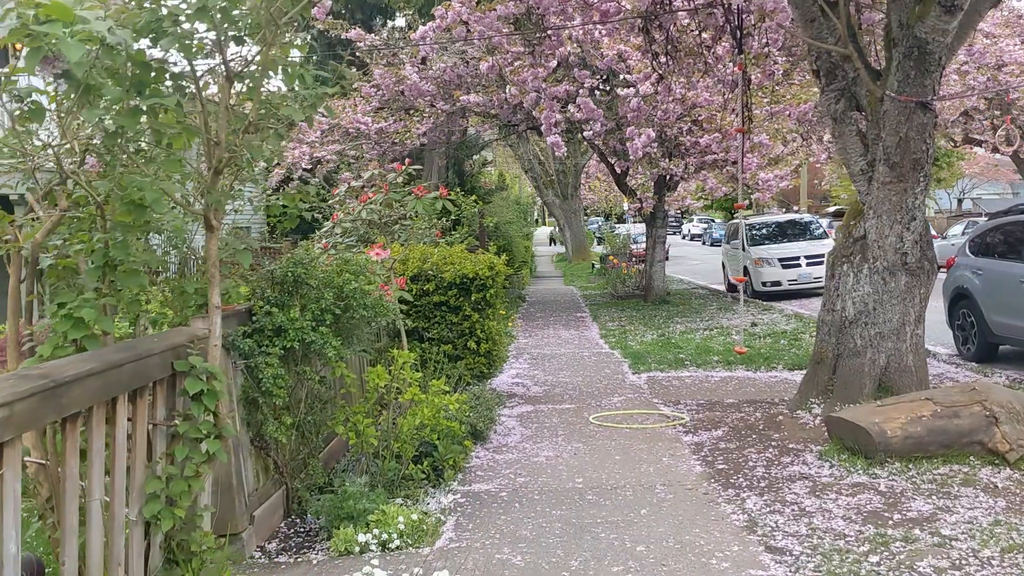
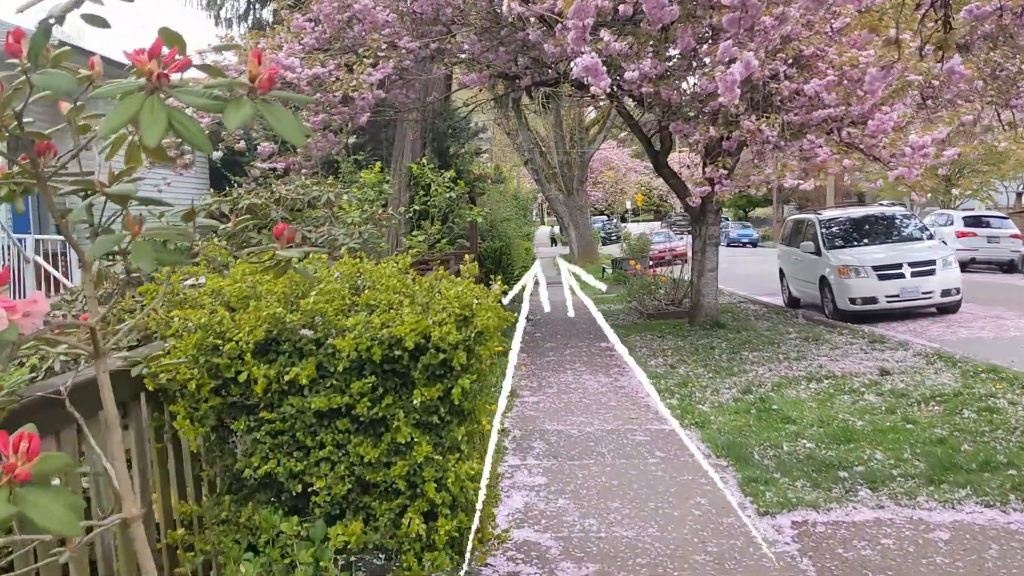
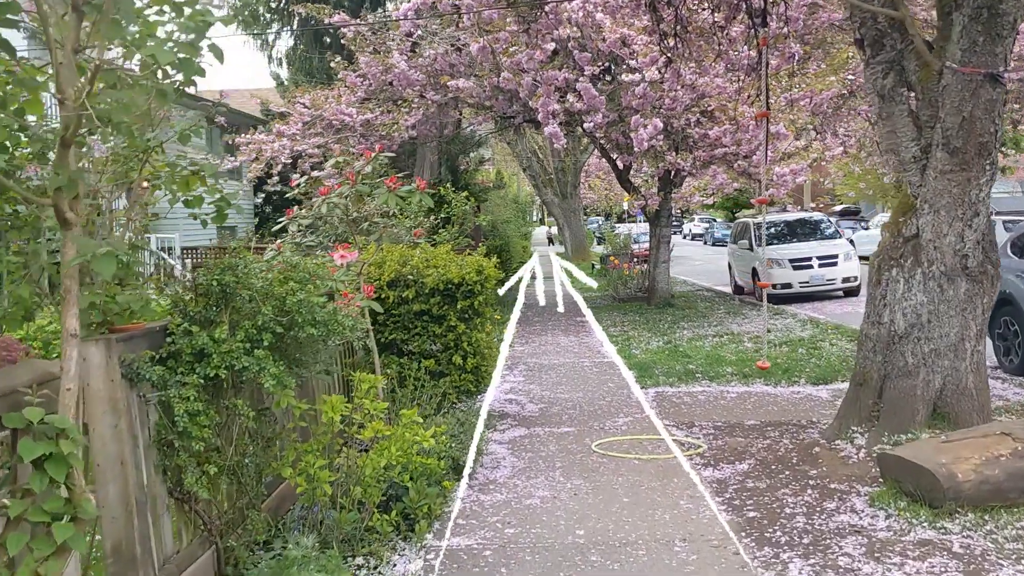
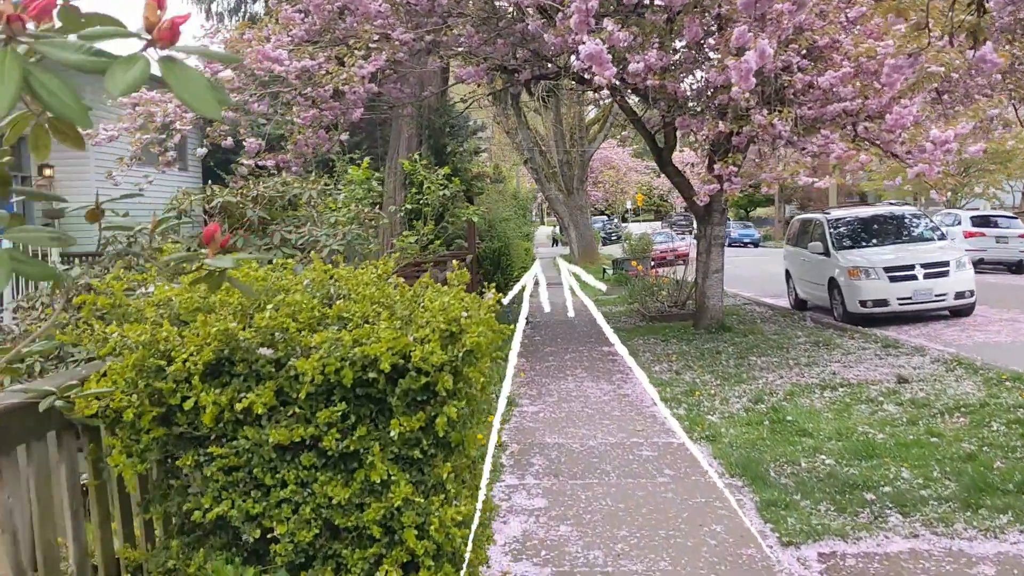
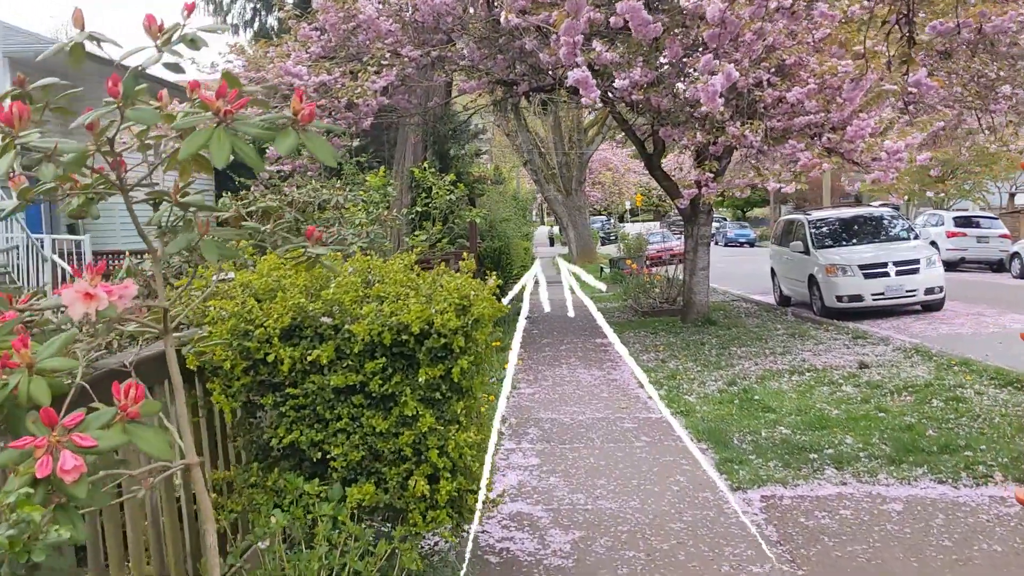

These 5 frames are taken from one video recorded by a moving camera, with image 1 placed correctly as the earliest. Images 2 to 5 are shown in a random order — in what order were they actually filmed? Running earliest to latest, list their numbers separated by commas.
3, 5, 2, 4
